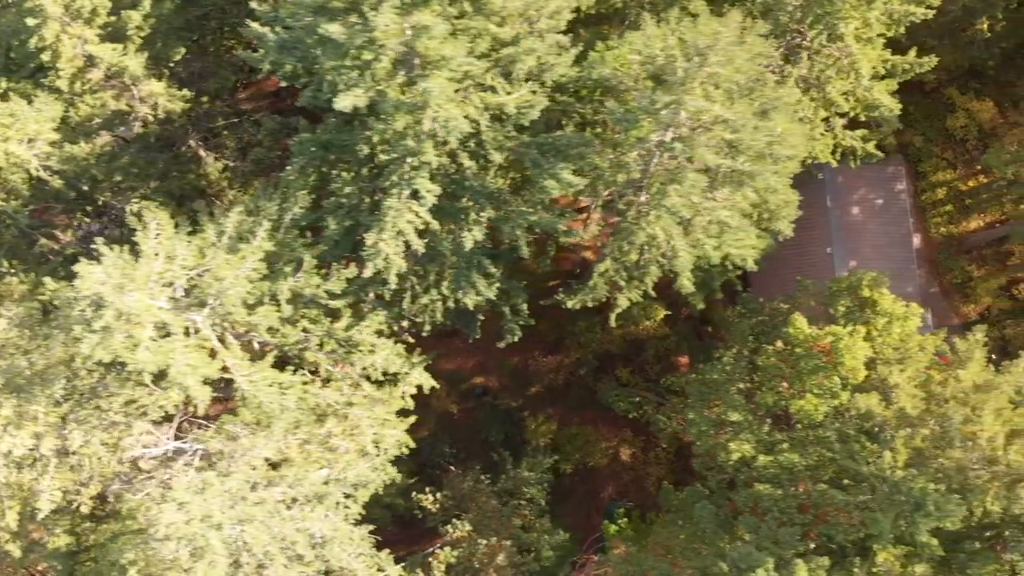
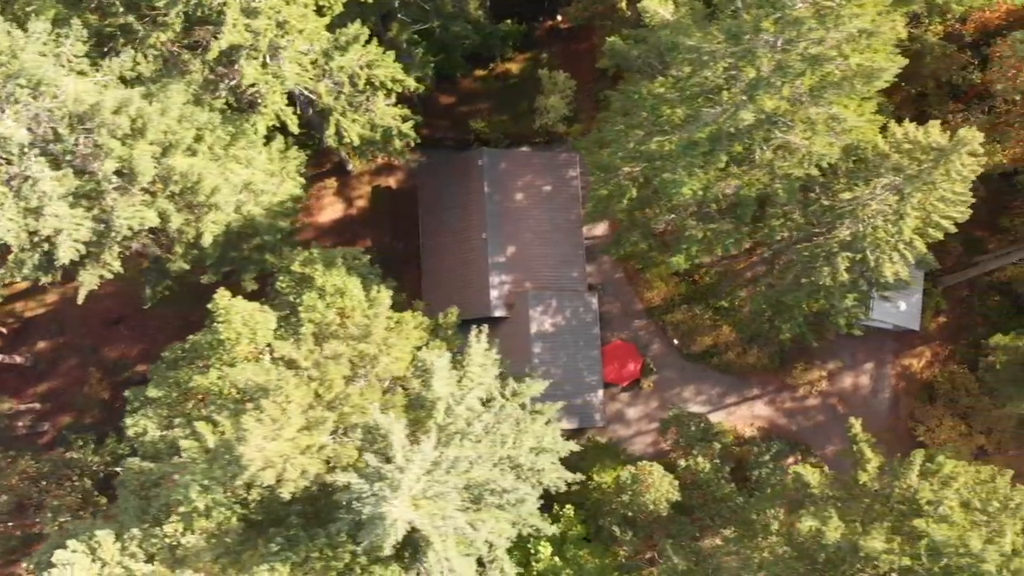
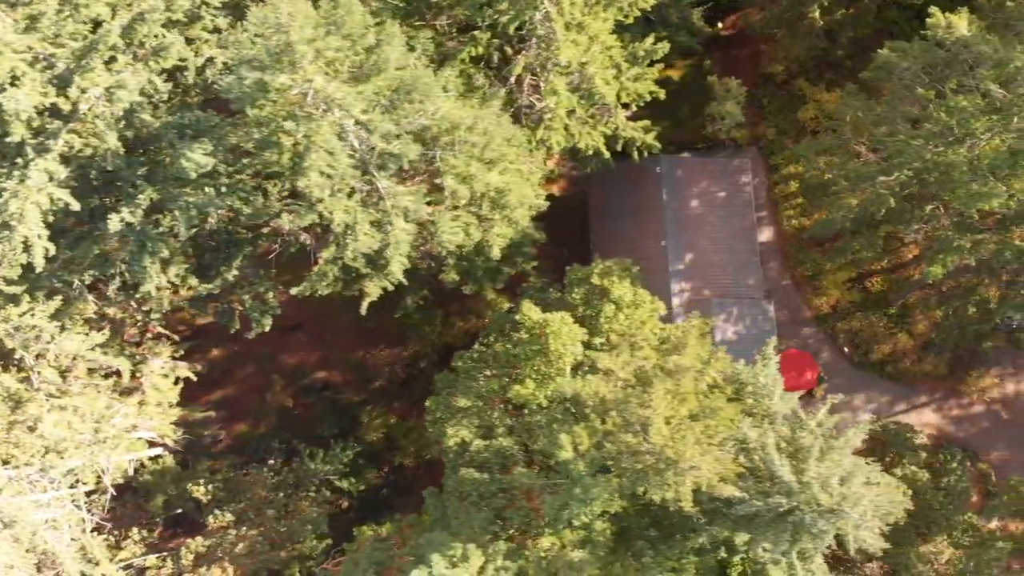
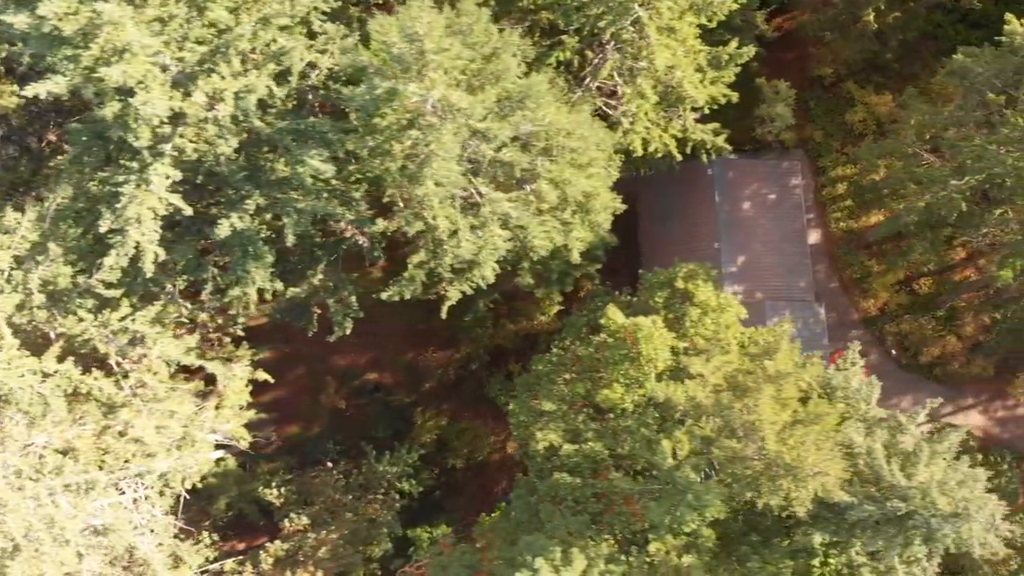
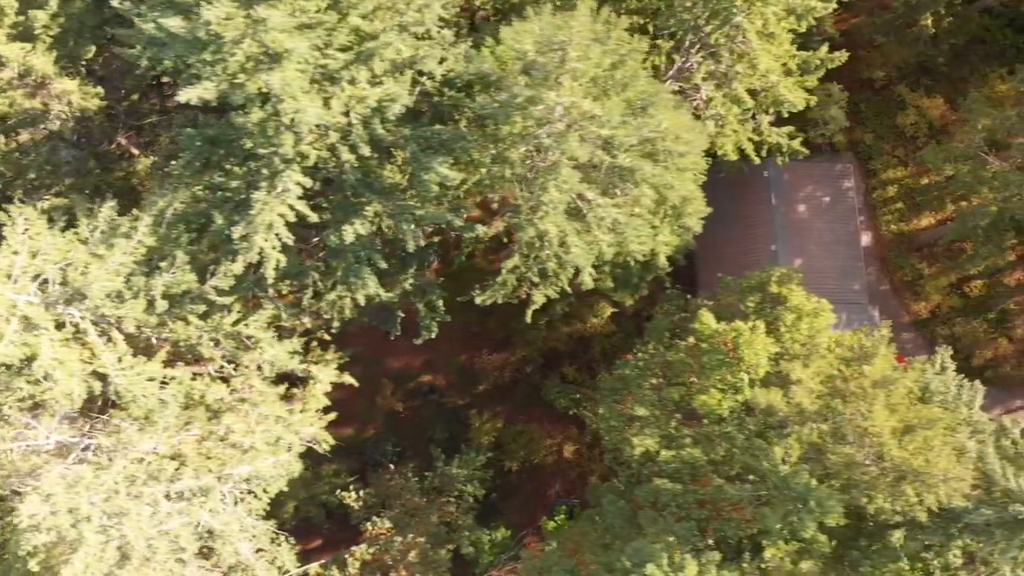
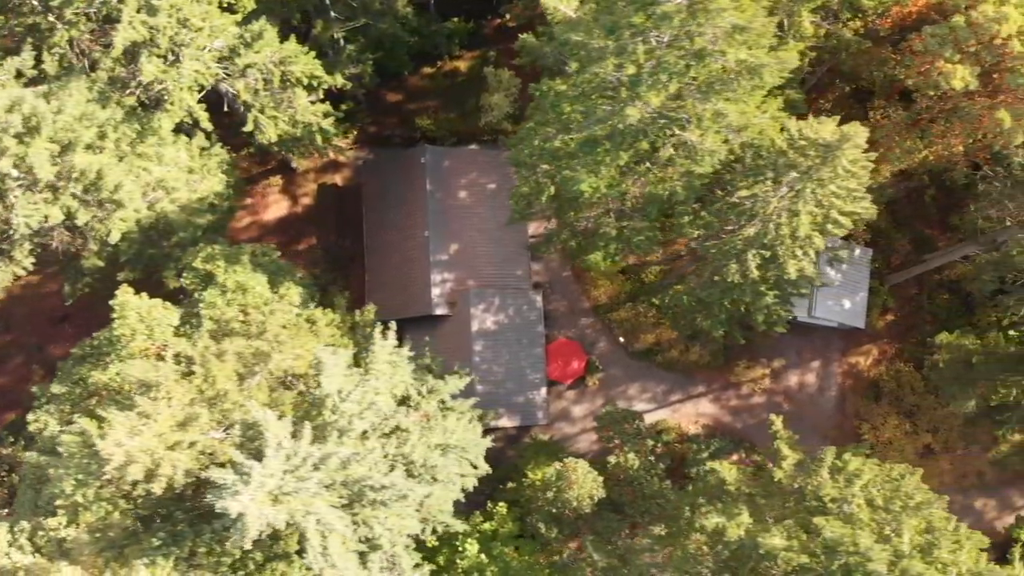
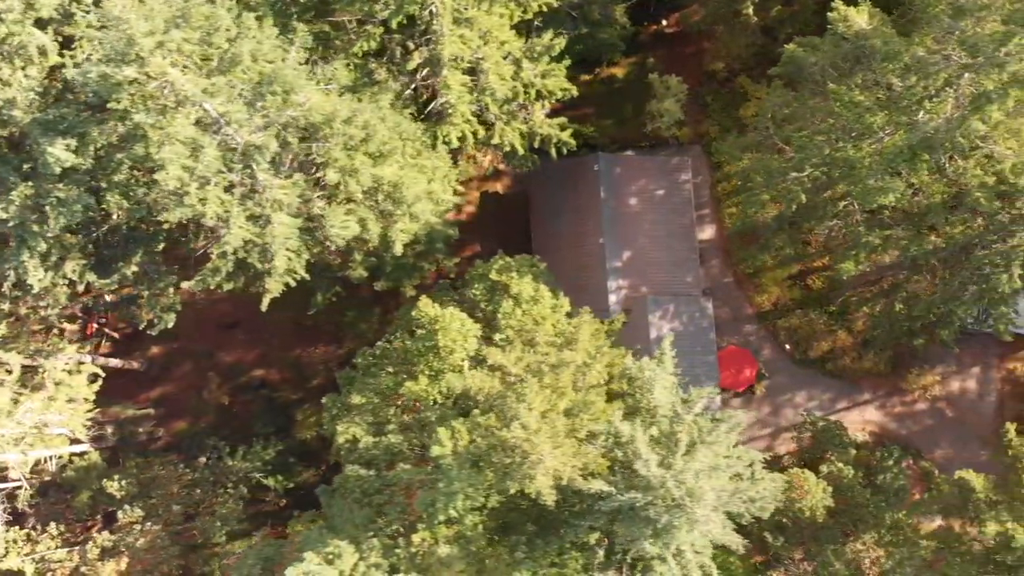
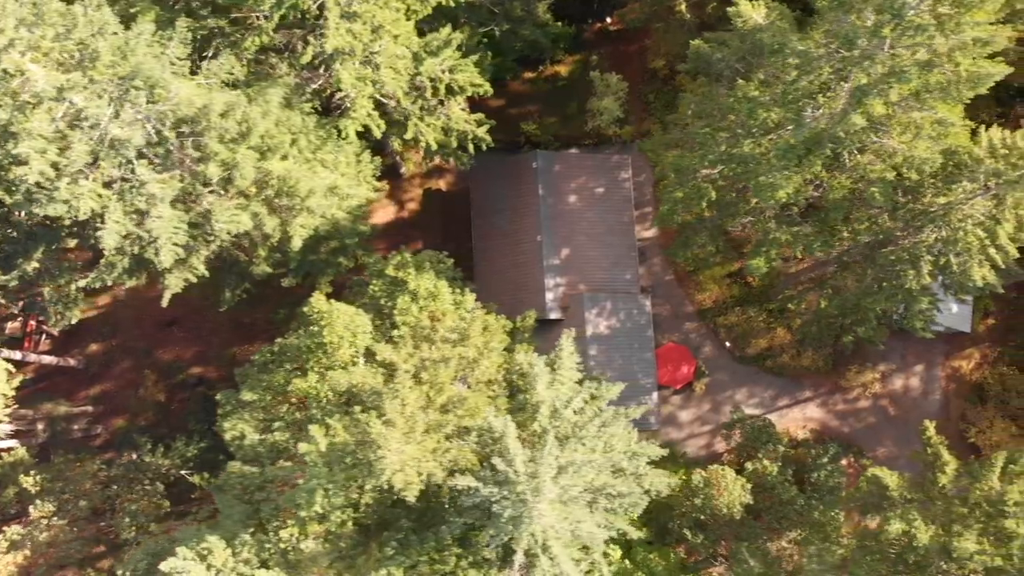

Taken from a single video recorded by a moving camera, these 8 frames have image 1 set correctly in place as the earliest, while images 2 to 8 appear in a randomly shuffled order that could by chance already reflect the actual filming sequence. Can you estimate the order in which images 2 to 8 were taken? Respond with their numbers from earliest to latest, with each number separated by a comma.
5, 4, 3, 7, 8, 2, 6
